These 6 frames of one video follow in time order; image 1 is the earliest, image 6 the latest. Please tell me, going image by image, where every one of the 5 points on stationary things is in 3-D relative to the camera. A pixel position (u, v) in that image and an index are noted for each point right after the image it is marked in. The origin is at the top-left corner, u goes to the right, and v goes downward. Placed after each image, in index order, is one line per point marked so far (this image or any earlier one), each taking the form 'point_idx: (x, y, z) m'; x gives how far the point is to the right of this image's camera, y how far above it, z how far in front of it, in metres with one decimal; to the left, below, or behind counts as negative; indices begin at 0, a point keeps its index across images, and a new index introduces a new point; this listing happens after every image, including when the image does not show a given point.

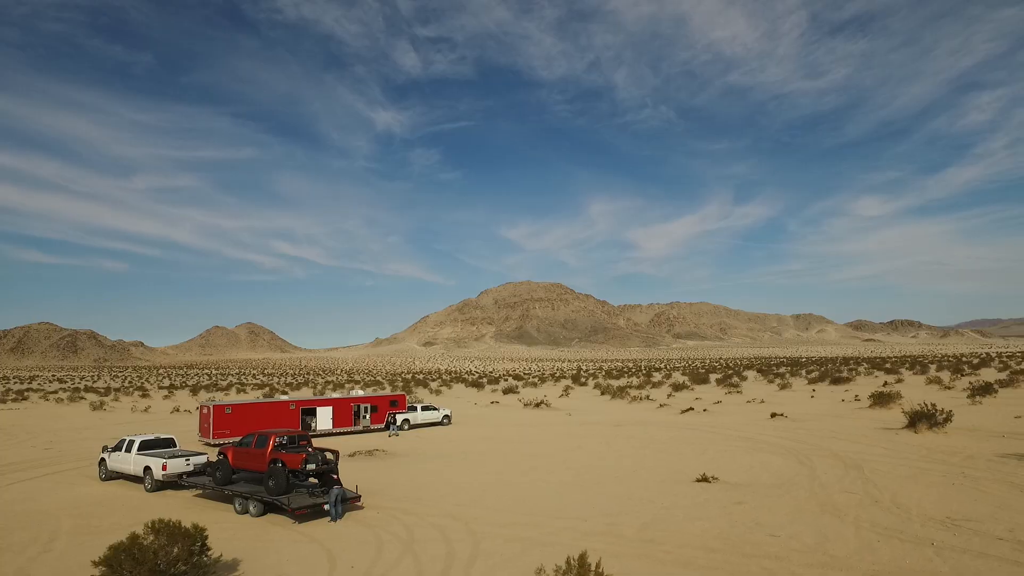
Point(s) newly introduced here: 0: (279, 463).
0: (-4.2, -3.2, +11.3) m
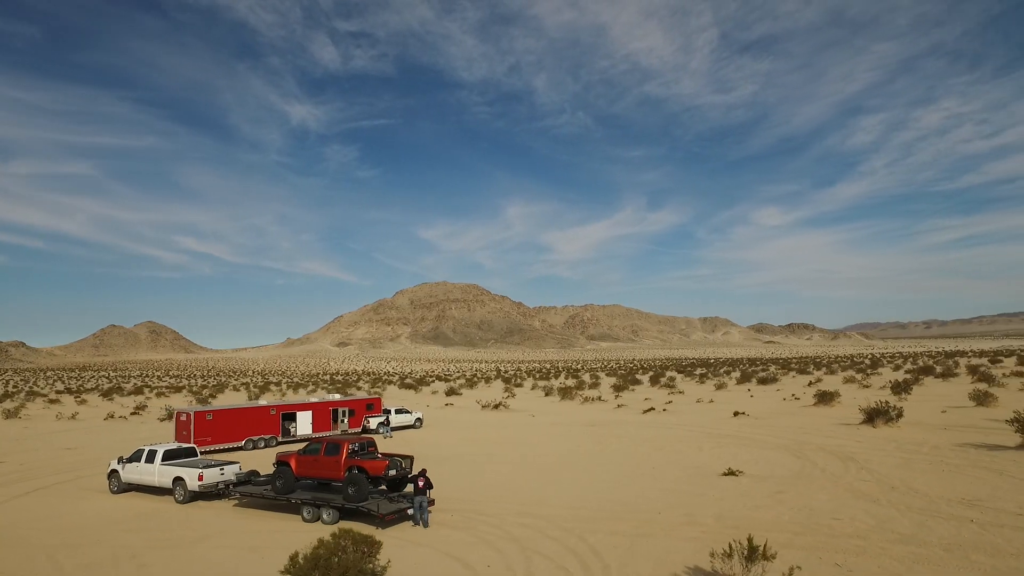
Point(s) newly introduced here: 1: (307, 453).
0: (-2.8, -3.3, +11.6) m
1: (-4.0, -3.2, +12.4) m
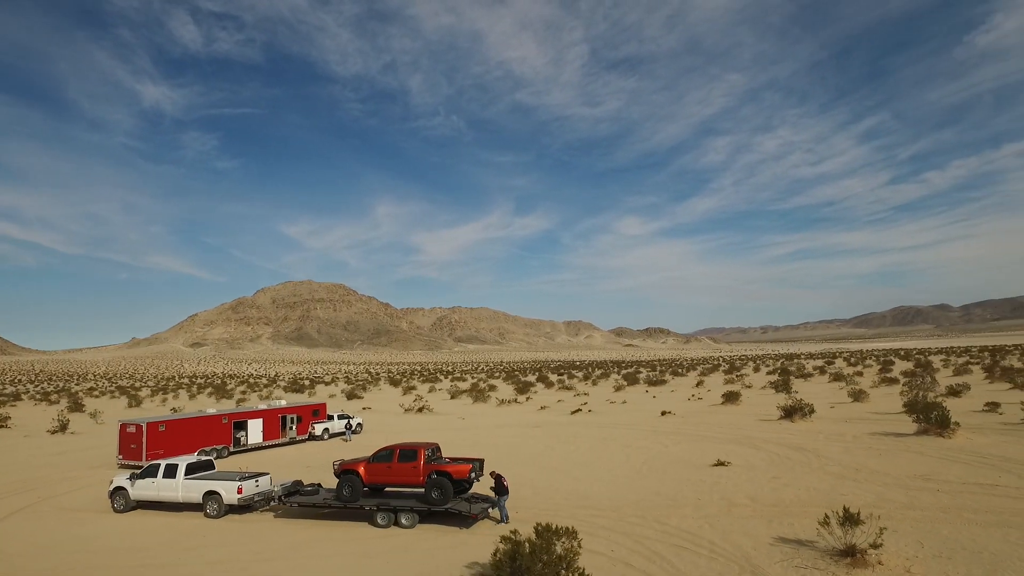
0: (-1.4, -3.6, +12.4) m
1: (-2.7, -3.5, +13.0) m
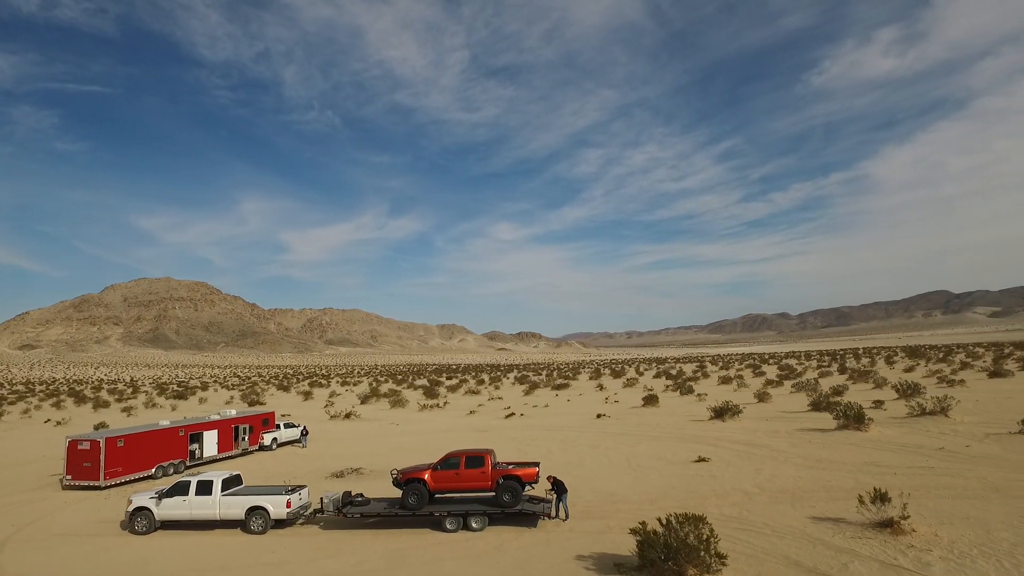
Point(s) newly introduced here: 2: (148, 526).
0: (0.0, -4.0, +13.5) m
1: (-1.4, -3.8, +13.7) m
2: (-8.2, -5.3, +14.4) m
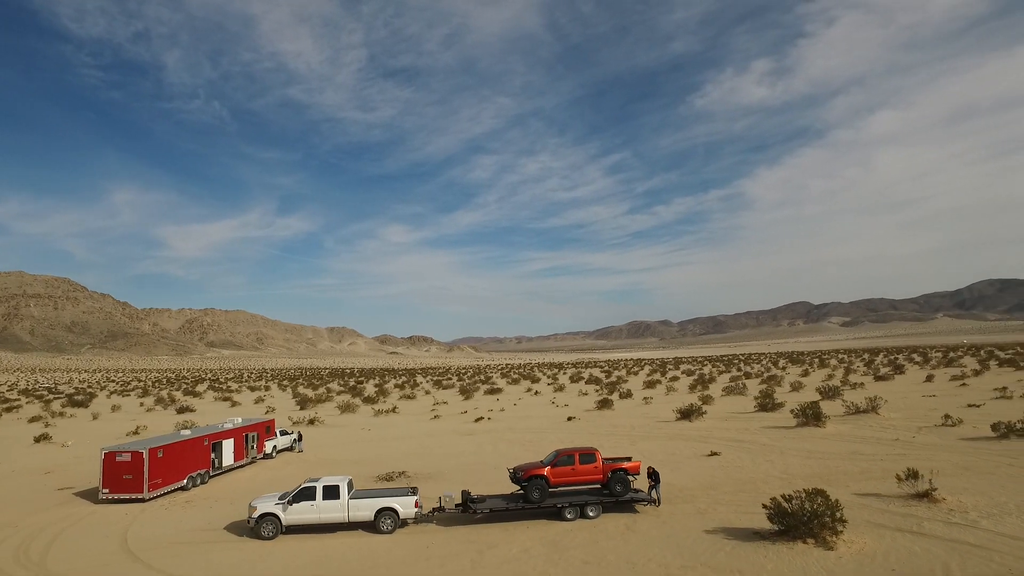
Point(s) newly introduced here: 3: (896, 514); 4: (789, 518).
0: (+2.6, -4.5, +15.7) m
1: (+1.2, -4.3, +15.7) m
2: (-5.6, -5.7, +15.1) m
3: (+8.4, -5.0, +14.0) m
4: (+5.4, -4.5, +12.5) m
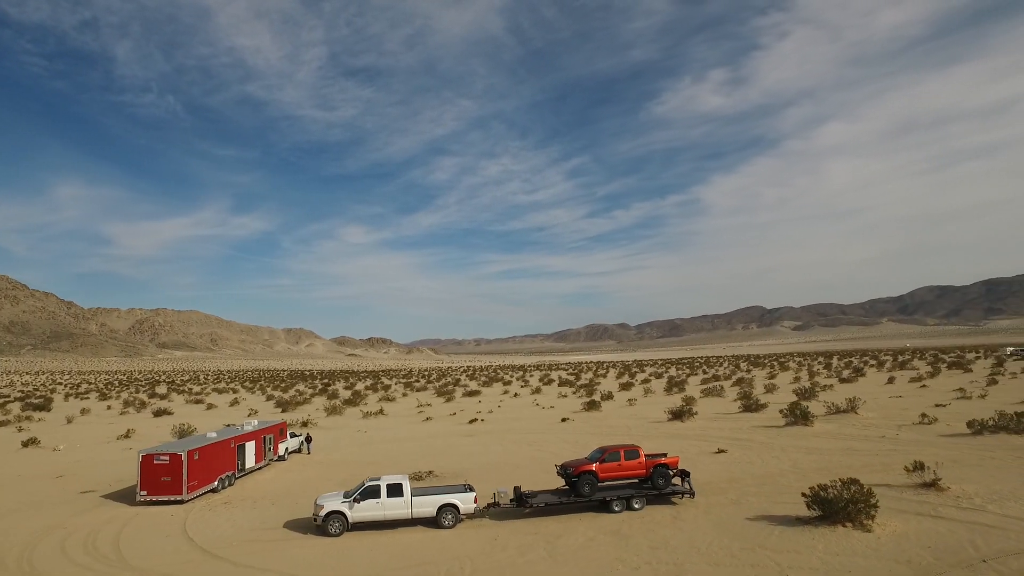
0: (+3.9, -4.8, +17.1) m
1: (+2.5, -4.6, +17.0) m
2: (-4.2, -5.9, +15.9) m
3: (+9.8, -5.3, +15.7) m
4: (+7.0, -4.8, +14.1) m
